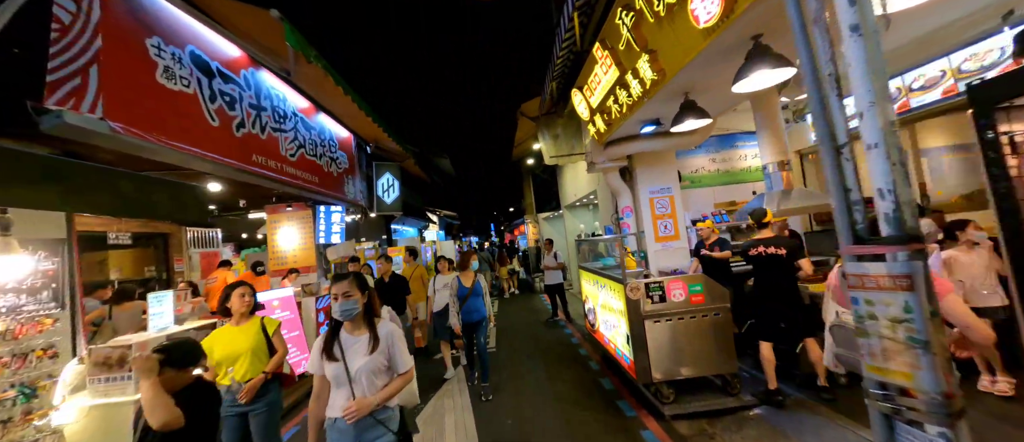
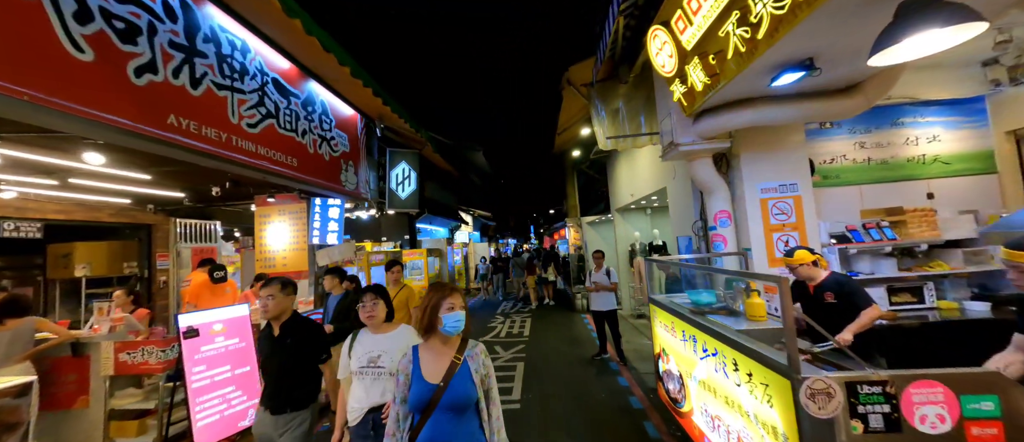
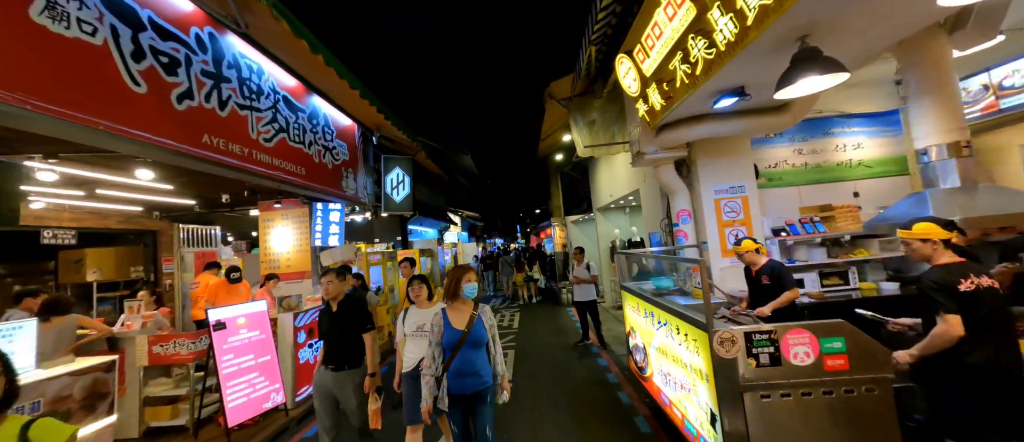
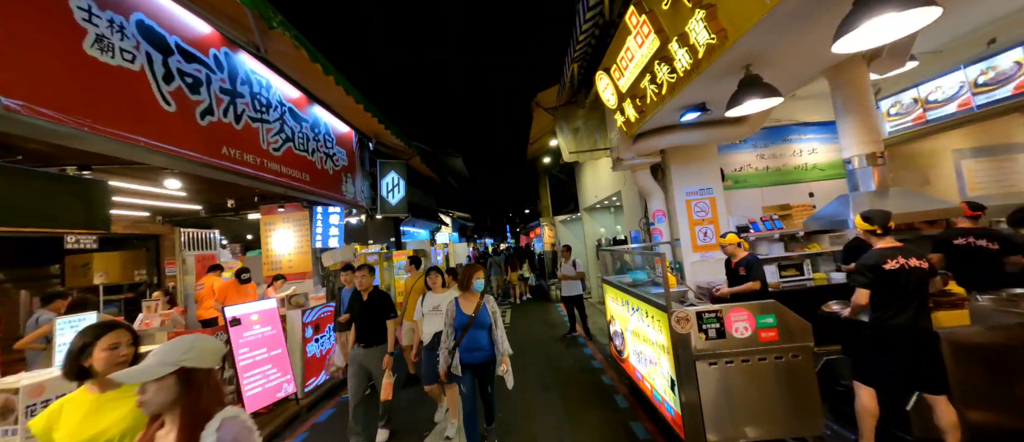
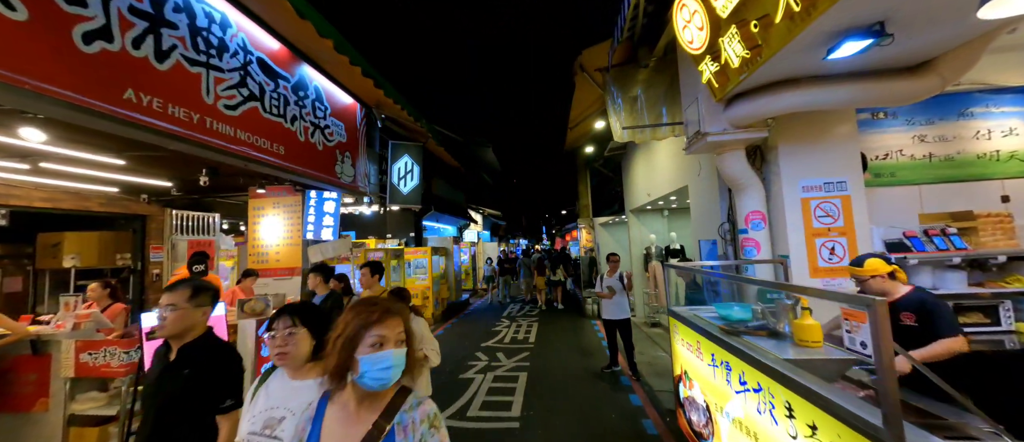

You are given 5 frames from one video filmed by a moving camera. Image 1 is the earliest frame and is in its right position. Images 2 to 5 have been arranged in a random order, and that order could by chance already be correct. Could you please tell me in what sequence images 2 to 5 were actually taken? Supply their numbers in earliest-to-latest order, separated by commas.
4, 3, 2, 5
